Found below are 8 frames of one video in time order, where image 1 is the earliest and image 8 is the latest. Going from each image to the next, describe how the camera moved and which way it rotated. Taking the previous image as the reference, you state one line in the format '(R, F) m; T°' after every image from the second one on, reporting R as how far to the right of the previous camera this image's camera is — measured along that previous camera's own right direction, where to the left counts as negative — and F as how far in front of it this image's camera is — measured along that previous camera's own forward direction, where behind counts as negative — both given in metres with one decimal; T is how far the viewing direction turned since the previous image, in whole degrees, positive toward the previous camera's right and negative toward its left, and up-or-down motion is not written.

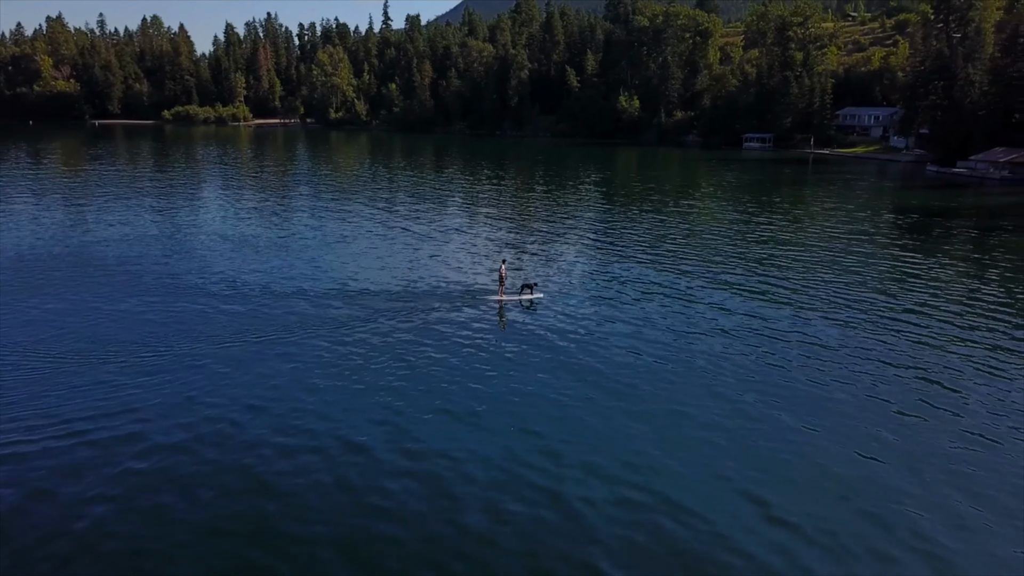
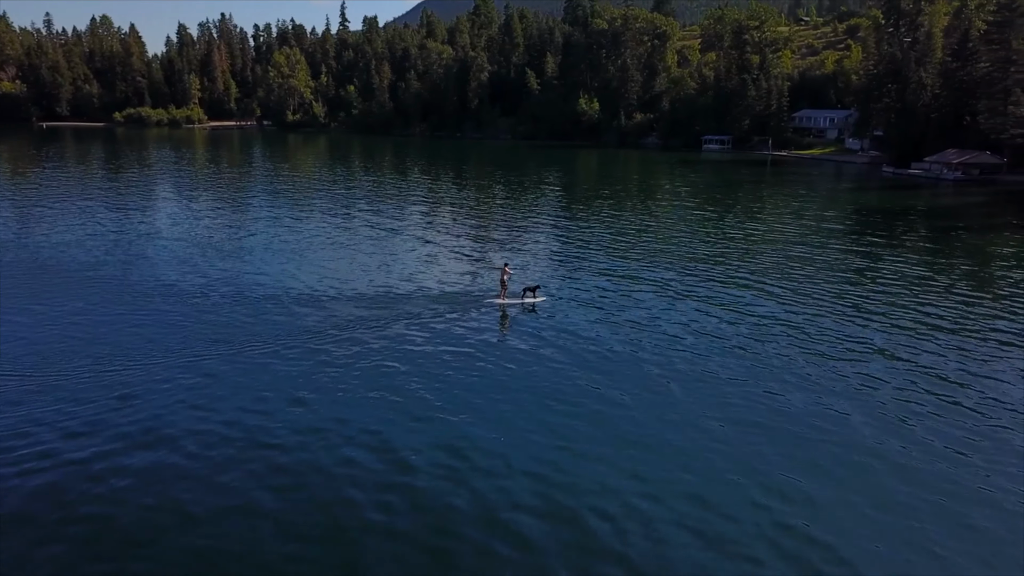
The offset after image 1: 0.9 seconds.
(-0.5, +0.5) m; +3°
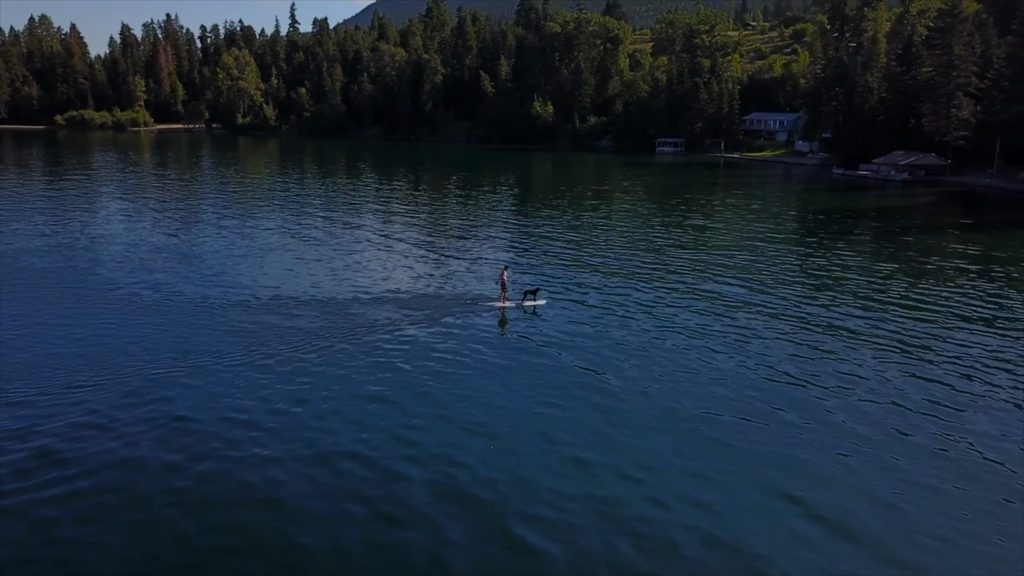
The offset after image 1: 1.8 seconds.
(-0.5, +0.3) m; +3°
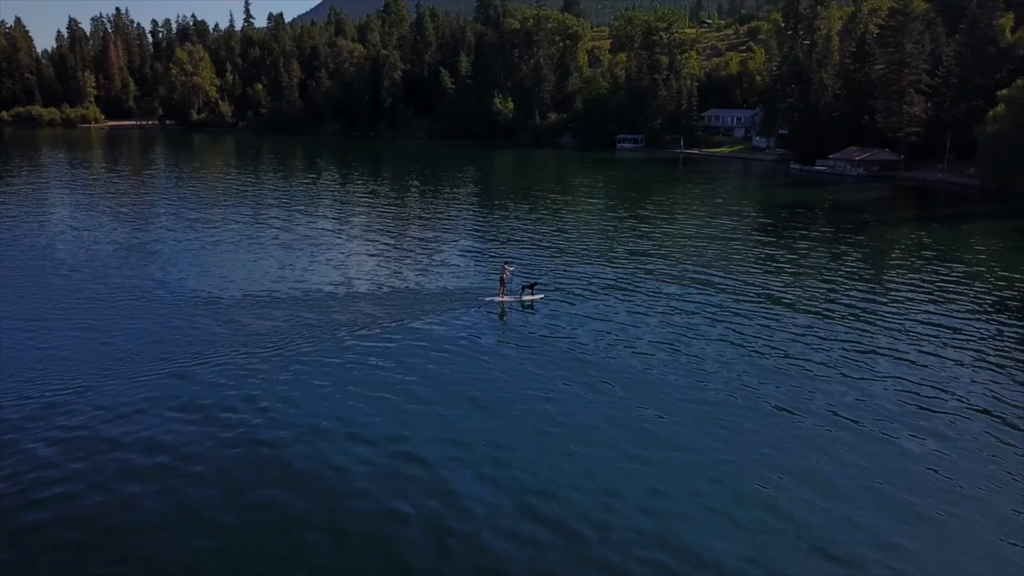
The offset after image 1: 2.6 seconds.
(-0.6, 0.0) m; +3°
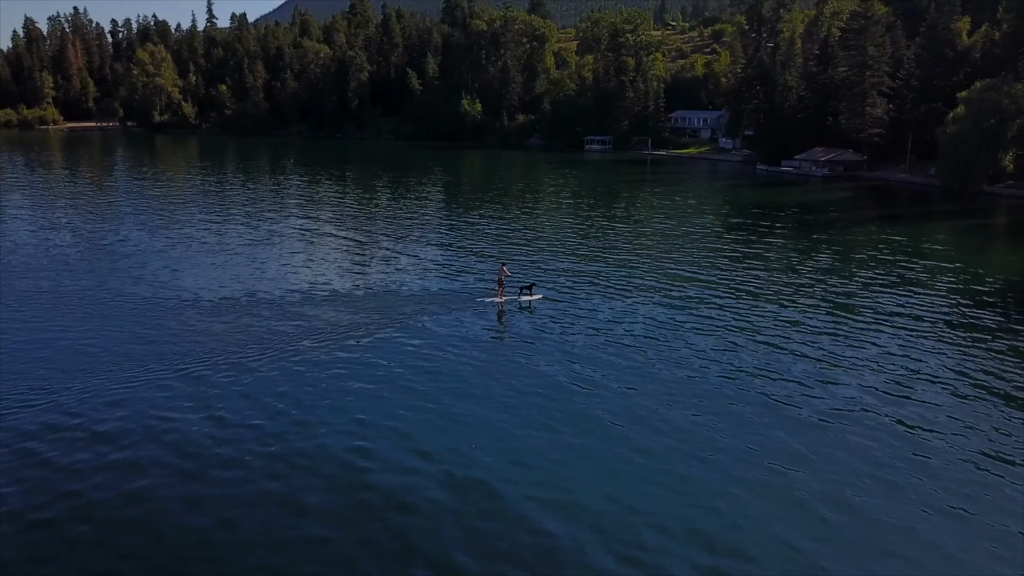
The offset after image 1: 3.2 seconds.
(-0.4, +0.1) m; +2°
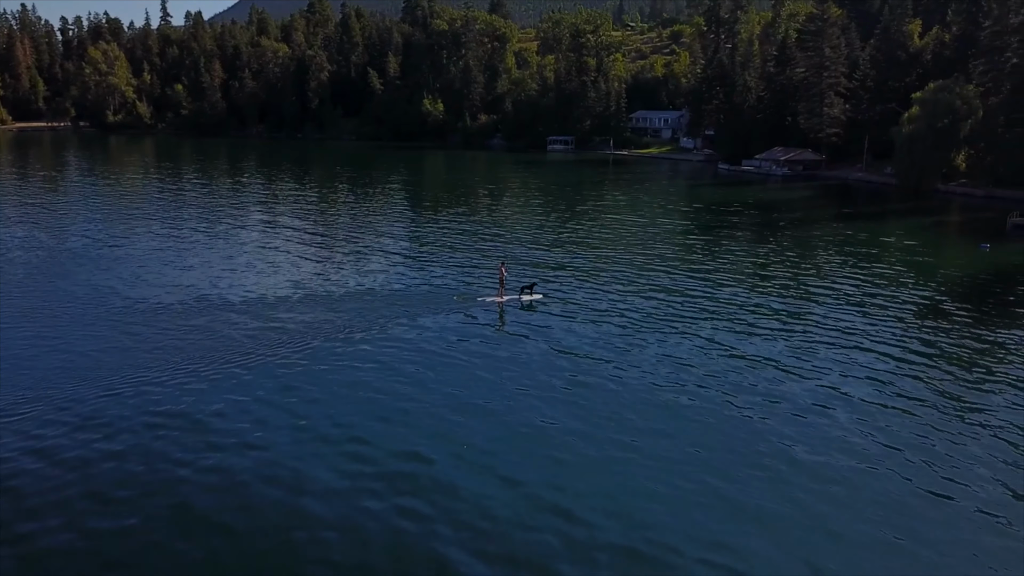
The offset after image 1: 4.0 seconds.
(-0.5, 0.0) m; +3°
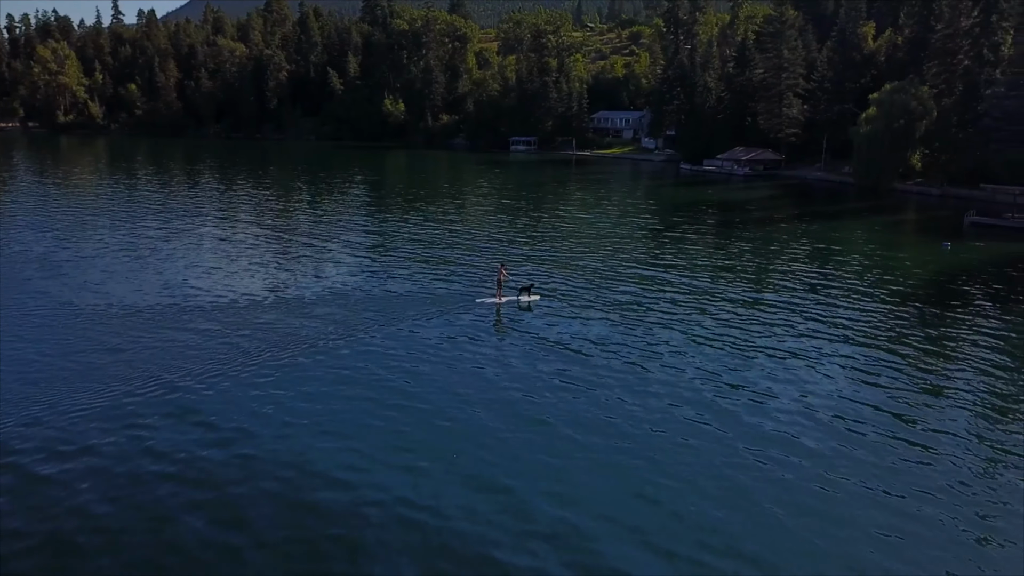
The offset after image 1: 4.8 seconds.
(-0.5, +0.2) m; +3°
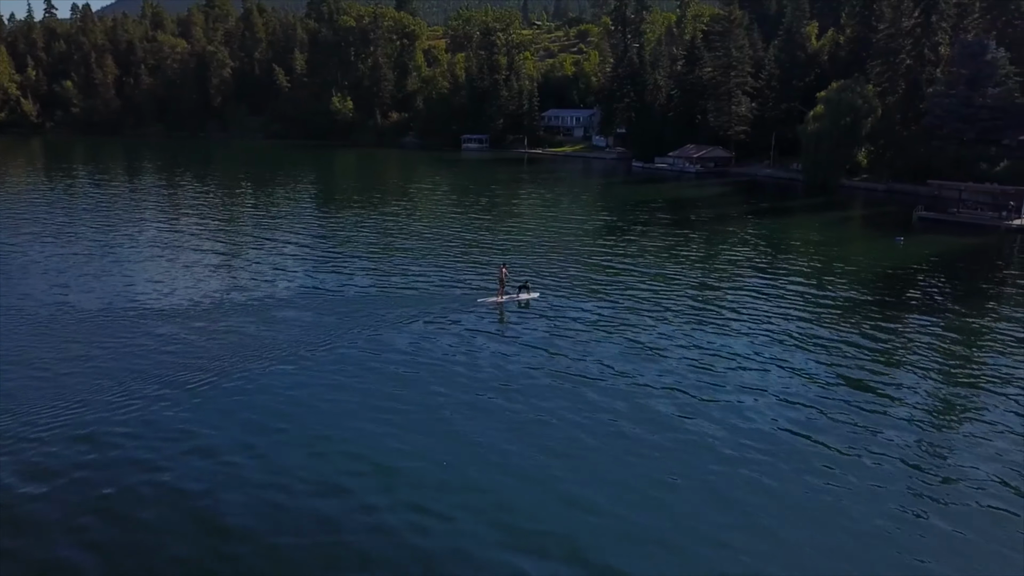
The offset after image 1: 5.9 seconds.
(-0.5, +0.5) m; +4°
